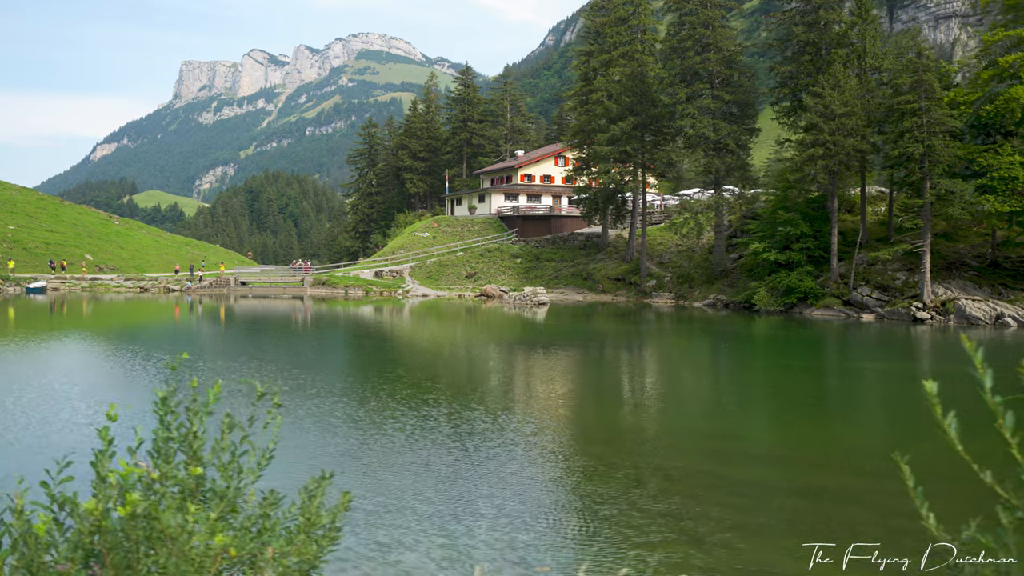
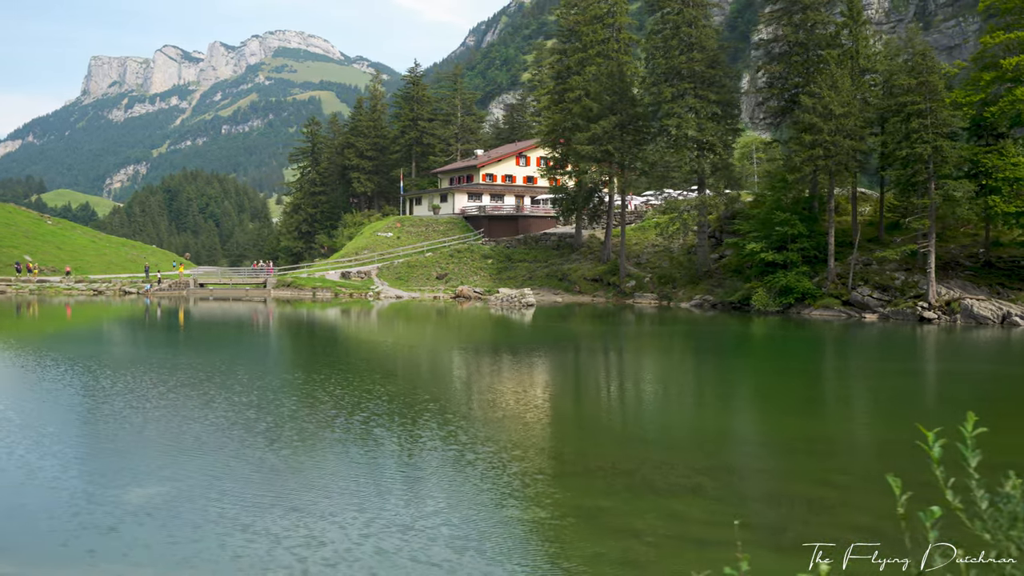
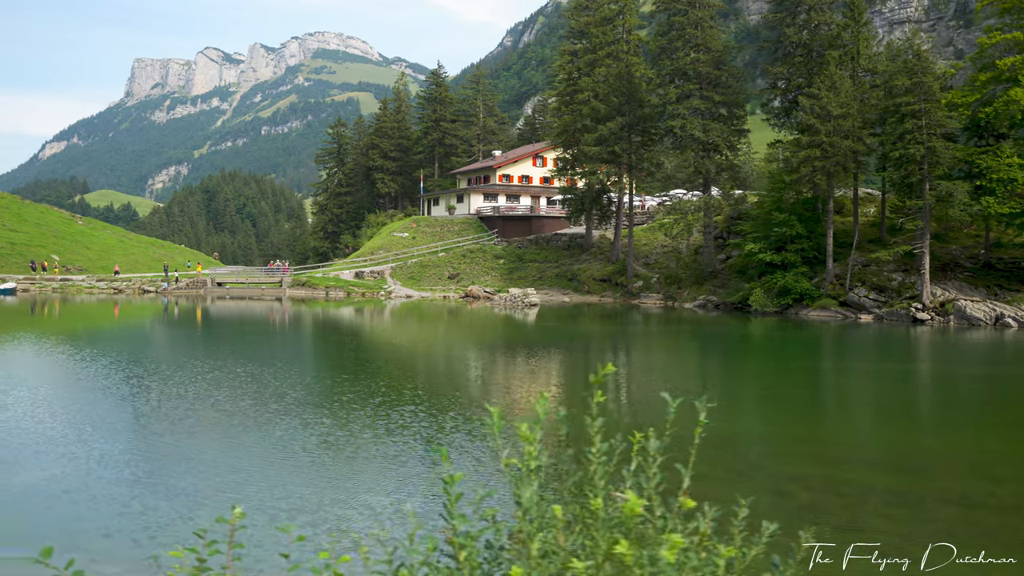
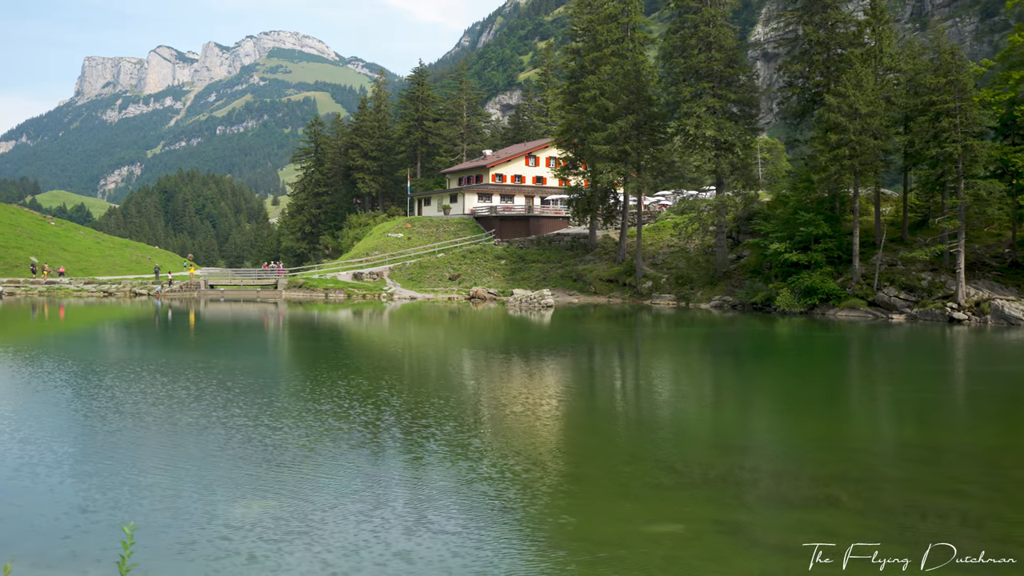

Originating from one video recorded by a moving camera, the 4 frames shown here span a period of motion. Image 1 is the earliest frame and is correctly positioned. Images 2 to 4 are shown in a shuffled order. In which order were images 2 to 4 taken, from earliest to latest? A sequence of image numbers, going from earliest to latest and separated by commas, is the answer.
3, 2, 4
